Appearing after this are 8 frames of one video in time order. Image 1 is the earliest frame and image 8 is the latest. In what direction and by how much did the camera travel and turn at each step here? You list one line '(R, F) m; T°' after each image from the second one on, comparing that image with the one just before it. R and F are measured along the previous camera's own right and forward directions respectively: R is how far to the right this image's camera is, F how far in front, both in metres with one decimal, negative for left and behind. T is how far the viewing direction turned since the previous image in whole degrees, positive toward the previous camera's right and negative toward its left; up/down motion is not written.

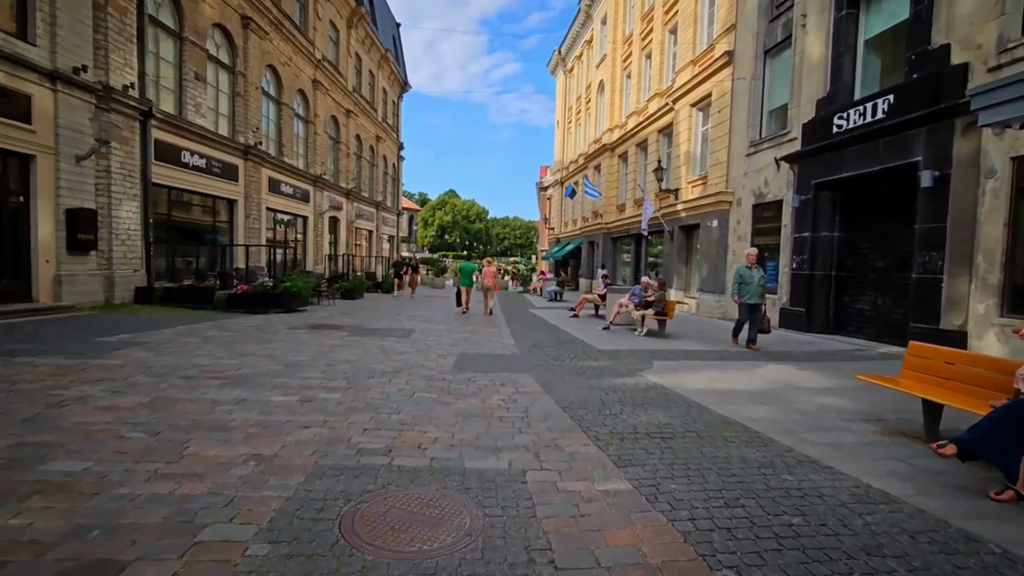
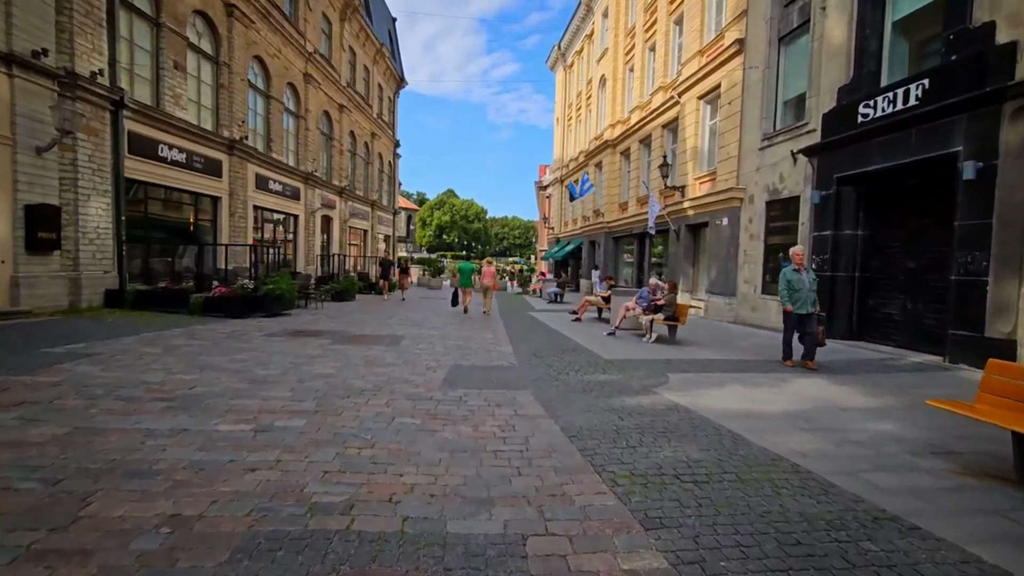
(0.0, +0.9) m; 0°
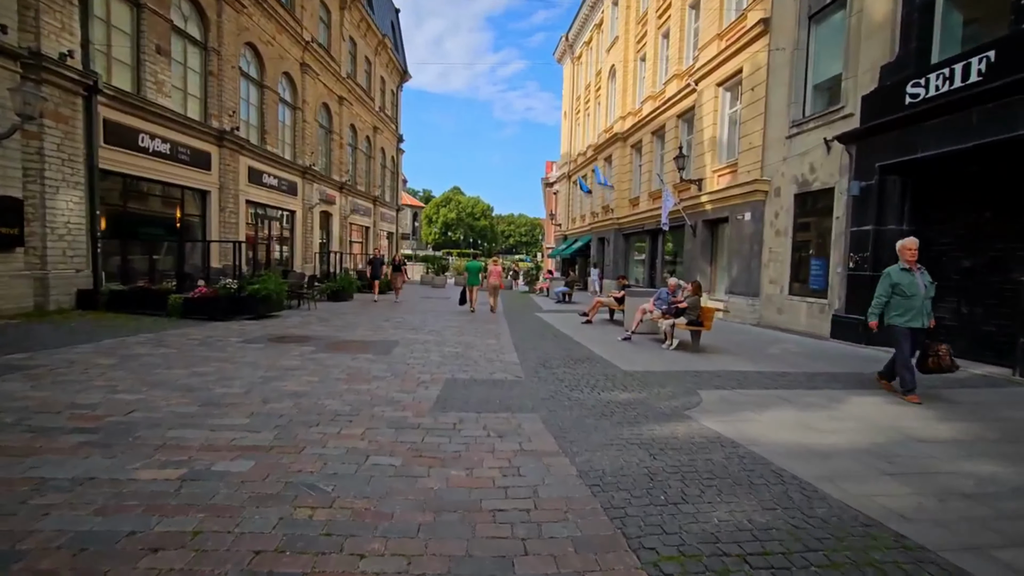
(0.0, +1.0) m; -1°
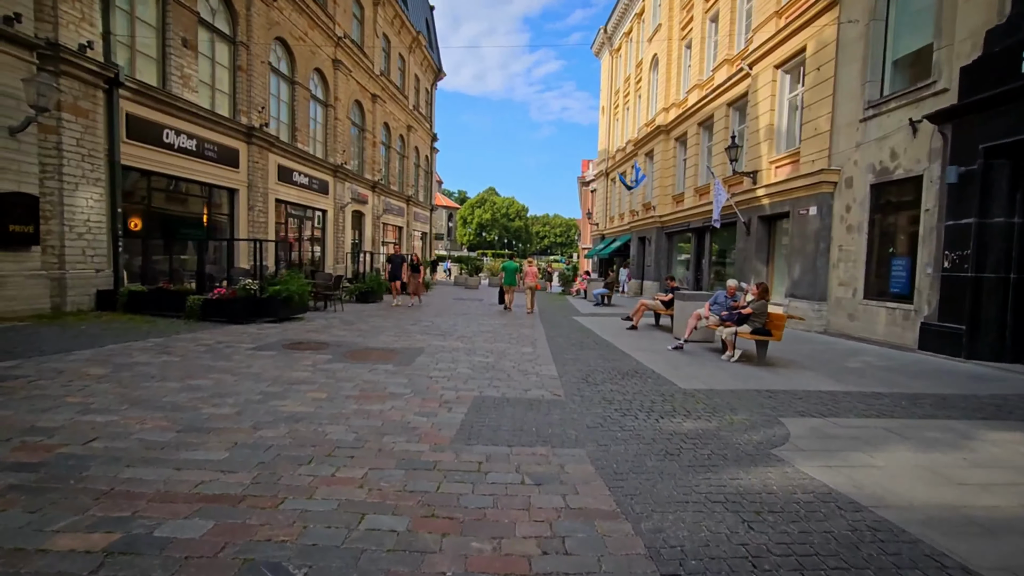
(0.0, +1.0) m; -4°
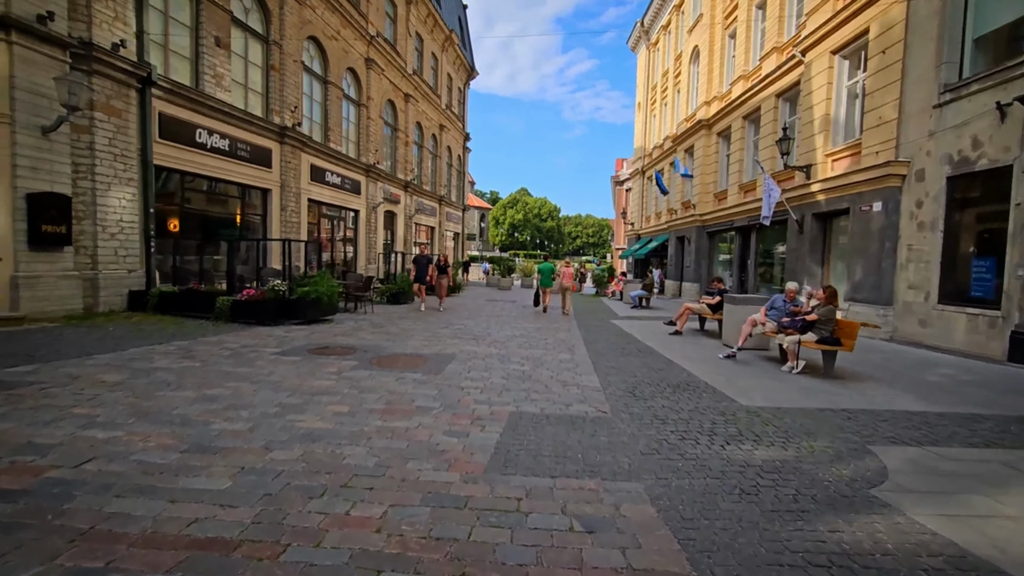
(-0.1, +0.6) m; -4°
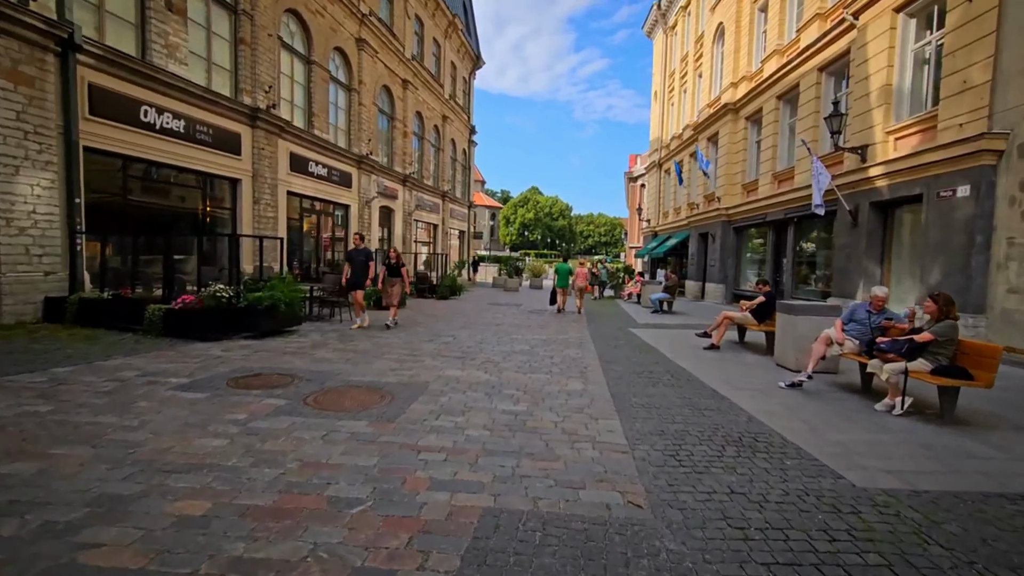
(+0.2, +2.0) m; -1°
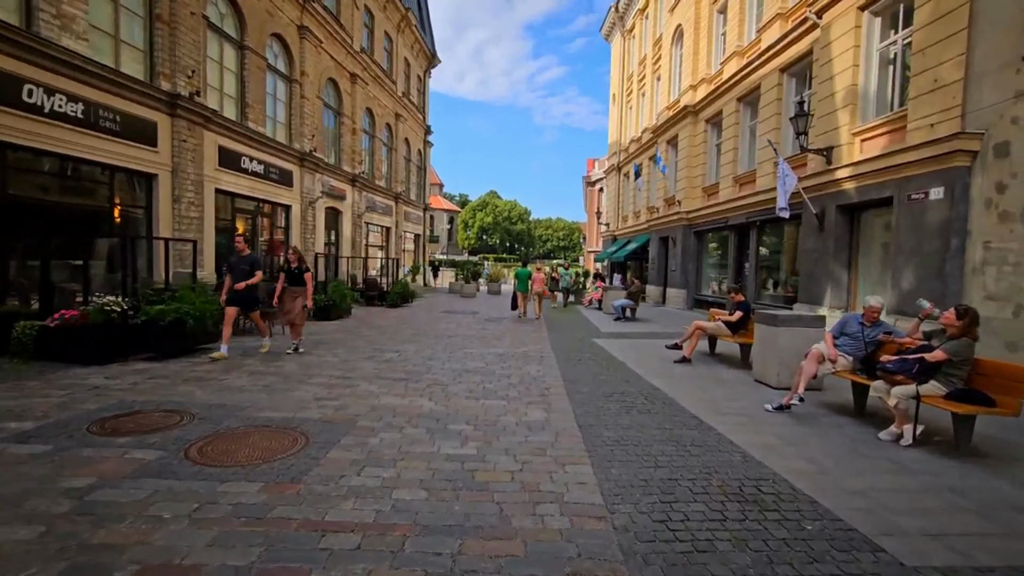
(+0.1, +1.0) m; +5°
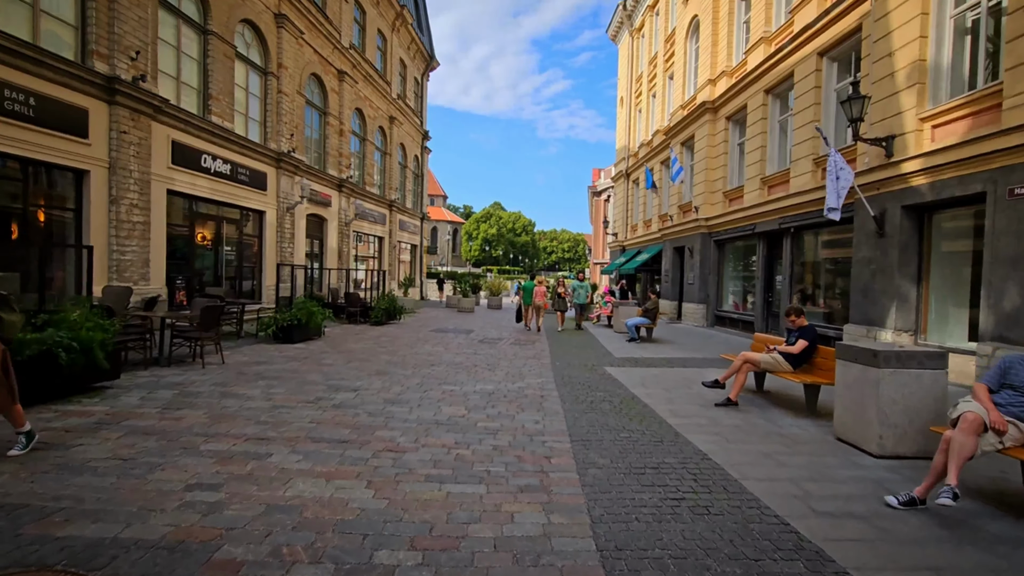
(+0.2, +2.0) m; -1°
